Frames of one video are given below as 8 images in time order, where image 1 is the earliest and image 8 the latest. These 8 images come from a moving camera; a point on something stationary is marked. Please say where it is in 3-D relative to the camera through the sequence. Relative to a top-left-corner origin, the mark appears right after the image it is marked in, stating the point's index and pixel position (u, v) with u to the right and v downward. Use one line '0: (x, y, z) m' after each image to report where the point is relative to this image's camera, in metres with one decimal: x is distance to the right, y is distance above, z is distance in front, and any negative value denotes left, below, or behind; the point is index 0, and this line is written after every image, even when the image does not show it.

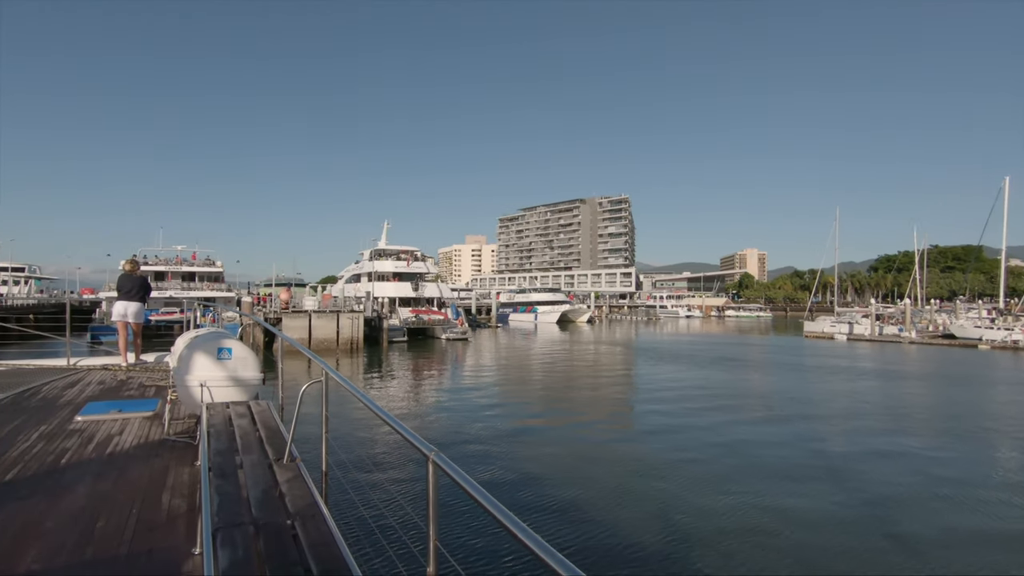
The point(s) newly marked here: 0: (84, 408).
0: (-4.0, -1.1, +5.1) m
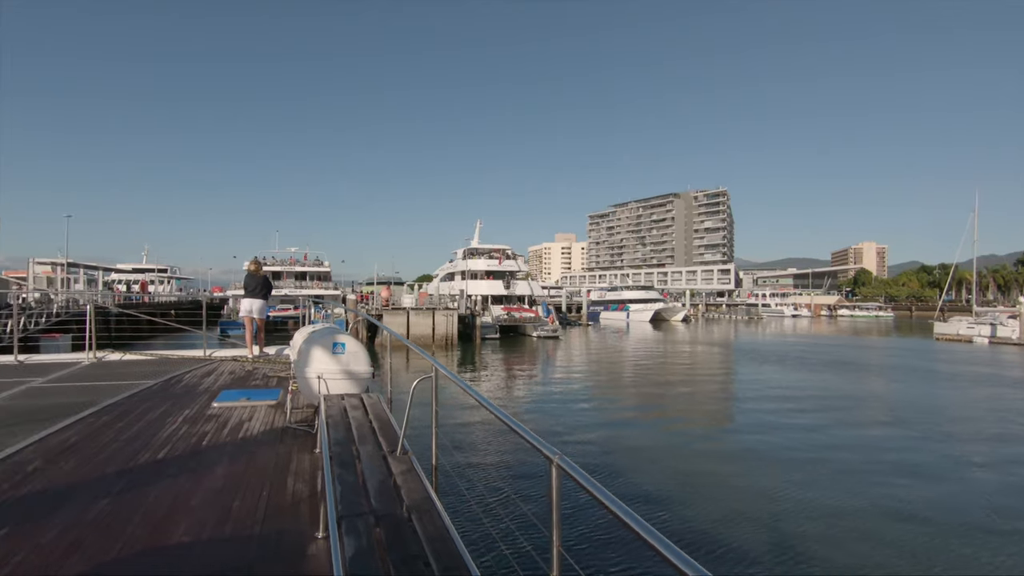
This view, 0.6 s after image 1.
0: (-3.0, -1.1, +5.6) m
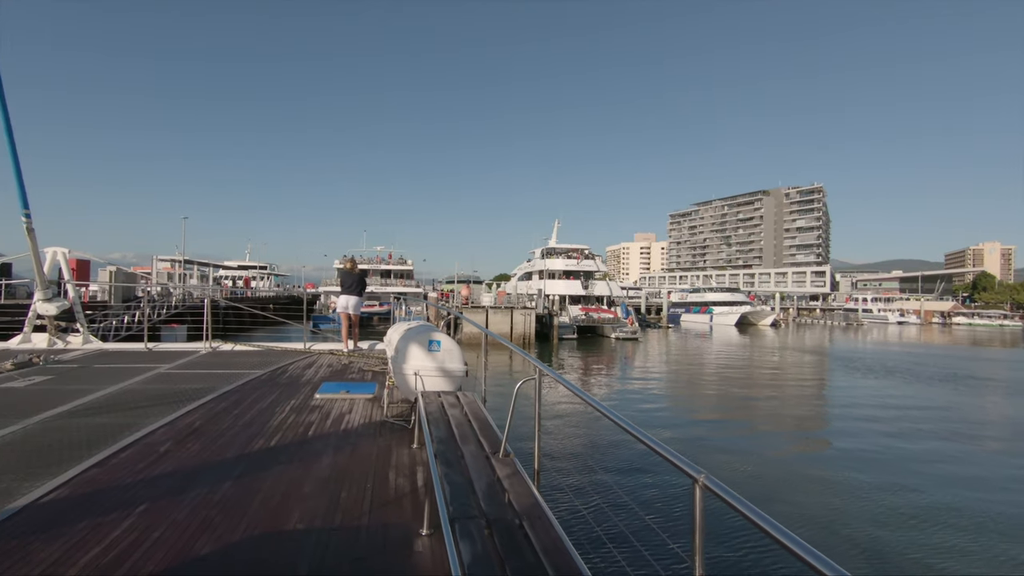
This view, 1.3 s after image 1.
0: (-2.1, -1.1, +5.9) m
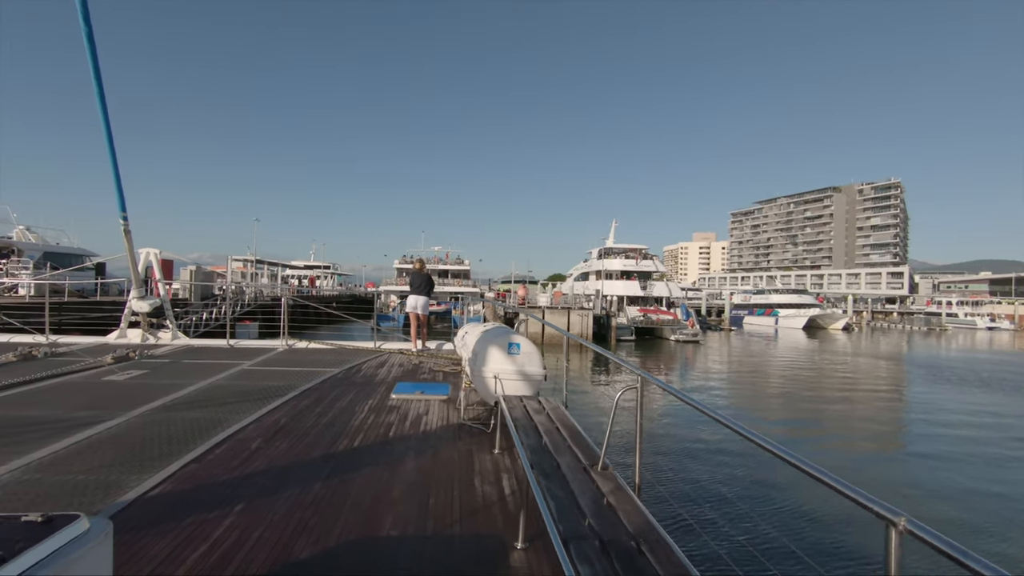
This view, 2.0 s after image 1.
0: (-1.3, -1.1, +5.9) m
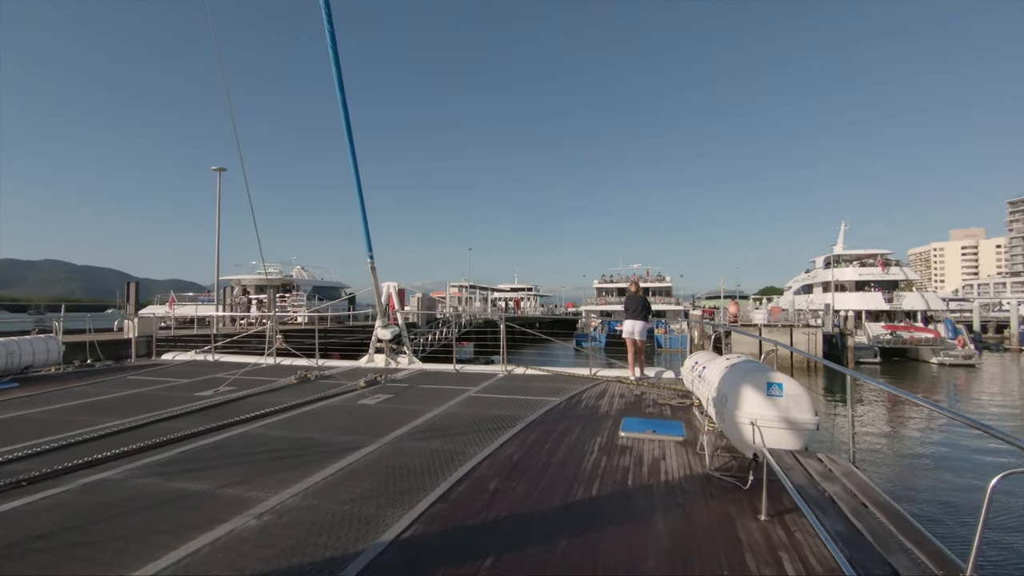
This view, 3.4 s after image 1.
0: (+1.1, -1.4, +5.4) m
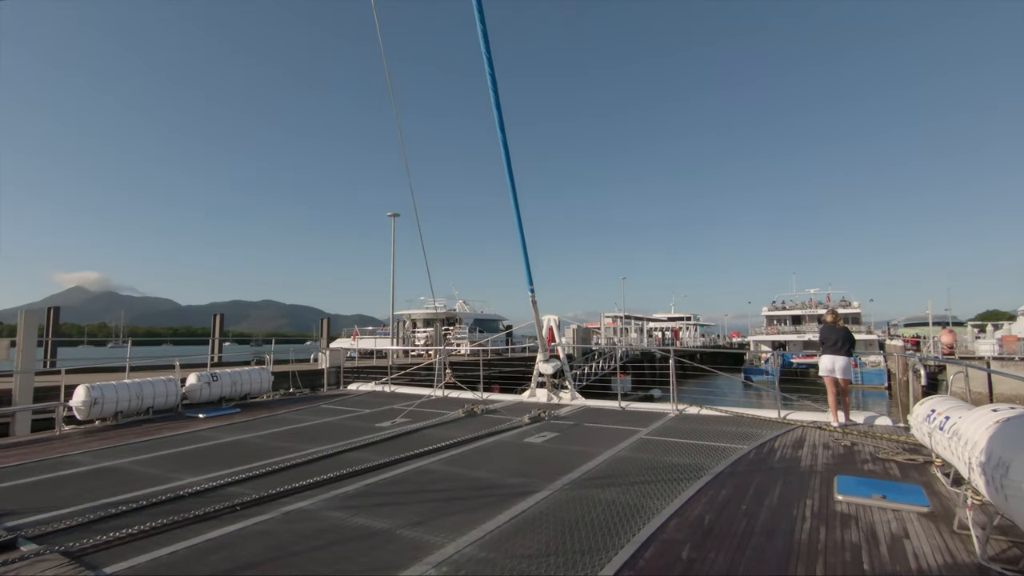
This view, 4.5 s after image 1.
0: (+2.7, -1.6, +4.5) m
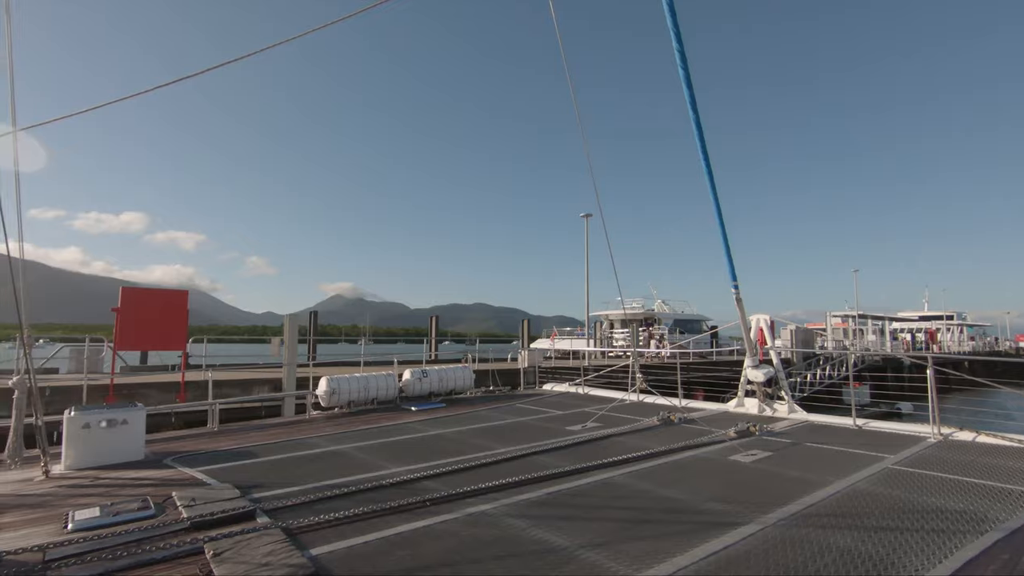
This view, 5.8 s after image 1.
0: (+4.0, -1.5, +2.9) m
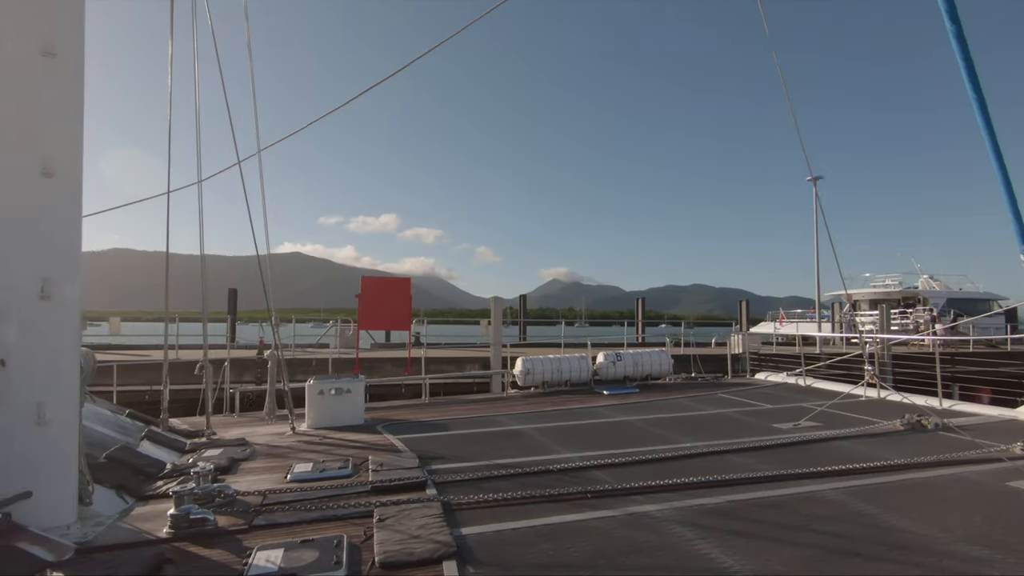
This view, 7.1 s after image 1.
0: (+4.3, -1.3, +1.0) m
